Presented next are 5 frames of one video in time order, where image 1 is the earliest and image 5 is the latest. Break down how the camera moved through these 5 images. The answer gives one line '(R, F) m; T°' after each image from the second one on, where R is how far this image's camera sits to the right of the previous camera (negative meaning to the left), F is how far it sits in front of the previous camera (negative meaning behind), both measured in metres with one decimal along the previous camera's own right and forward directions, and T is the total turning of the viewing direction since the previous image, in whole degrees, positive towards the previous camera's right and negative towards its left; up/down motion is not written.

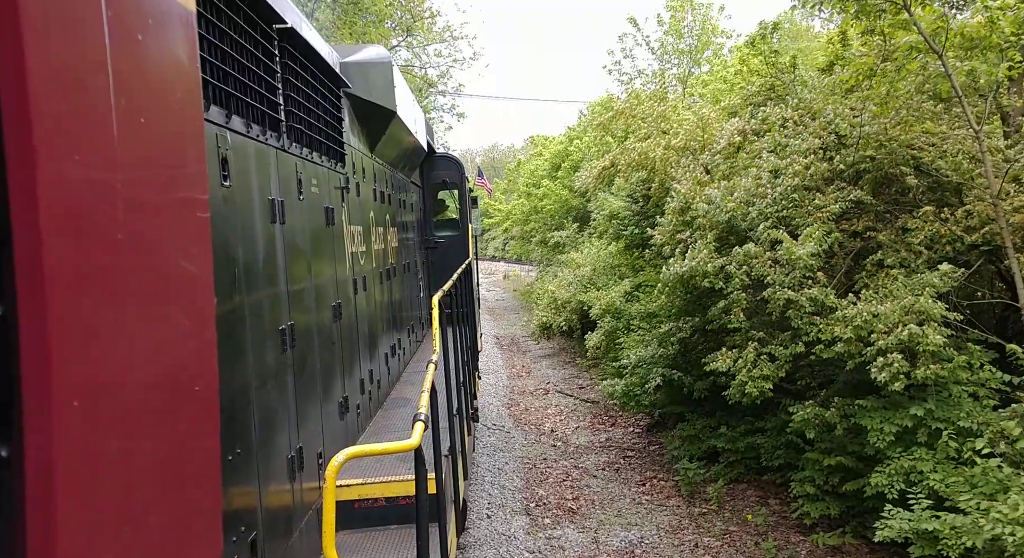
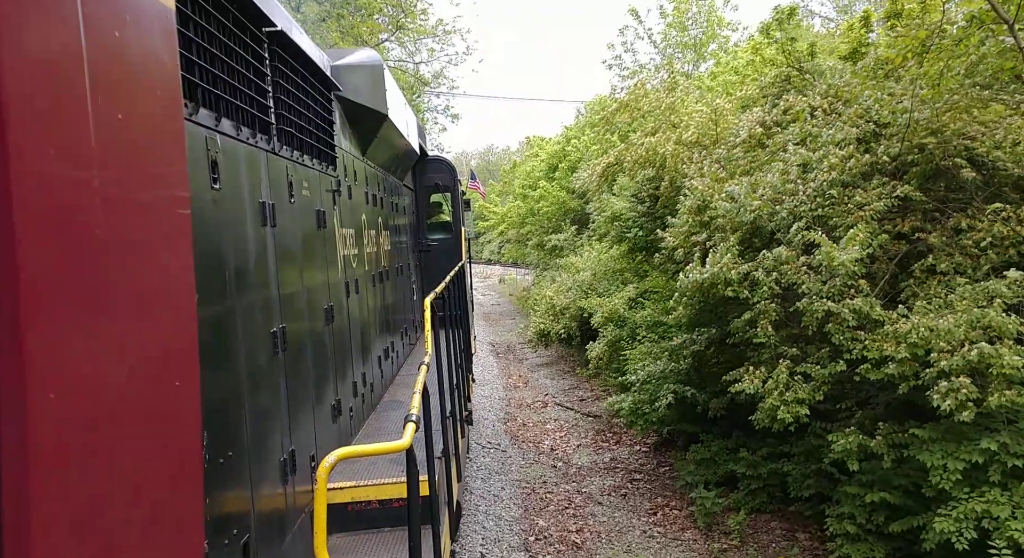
(0.0, +0.4) m; 0°
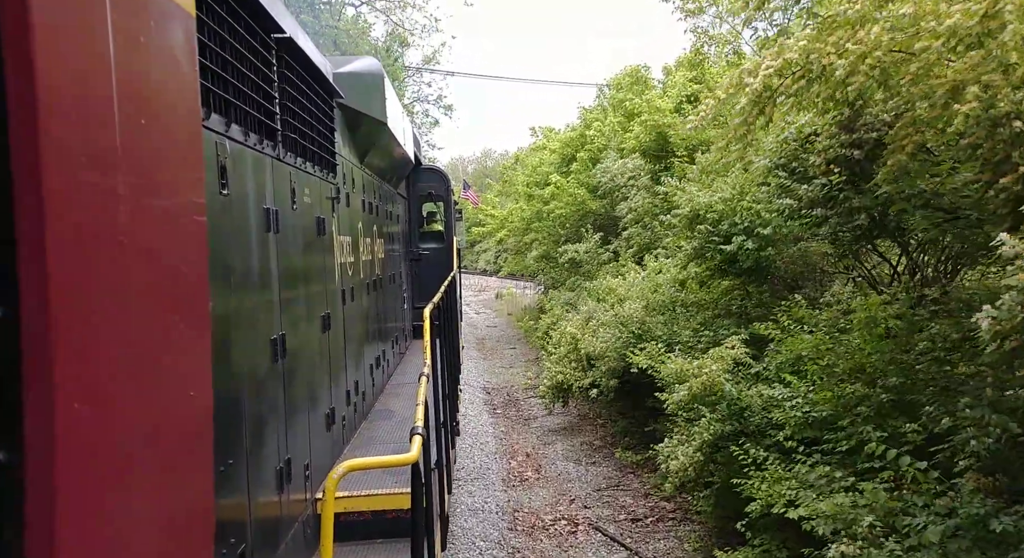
(-0.1, +2.9) m; 0°
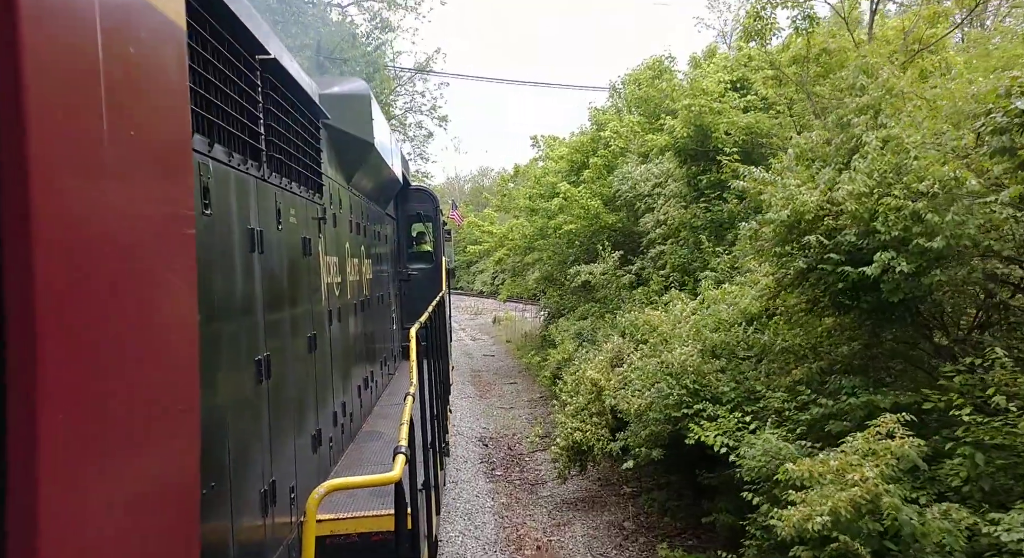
(0.0, +1.5) m; 0°
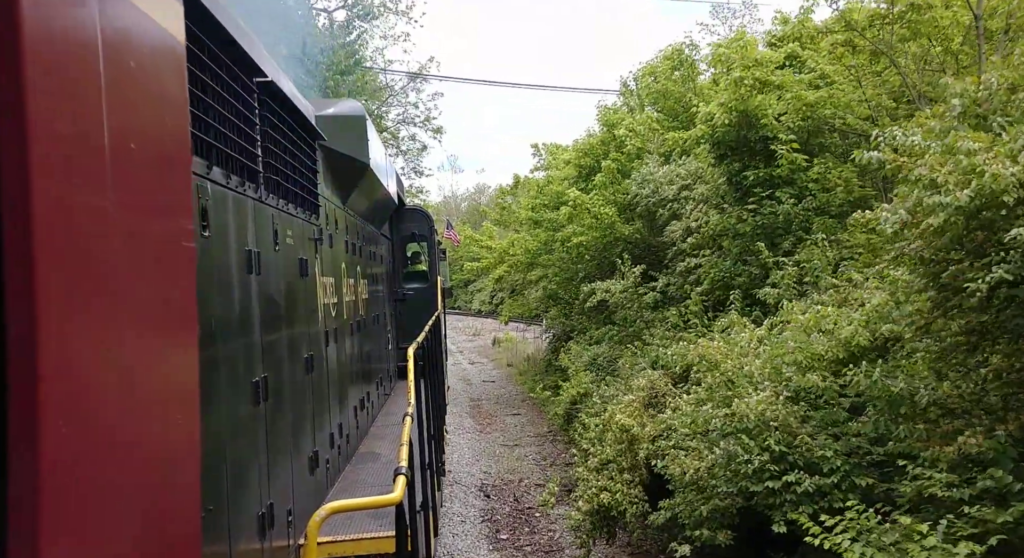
(-0.1, +1.1) m; 0°
